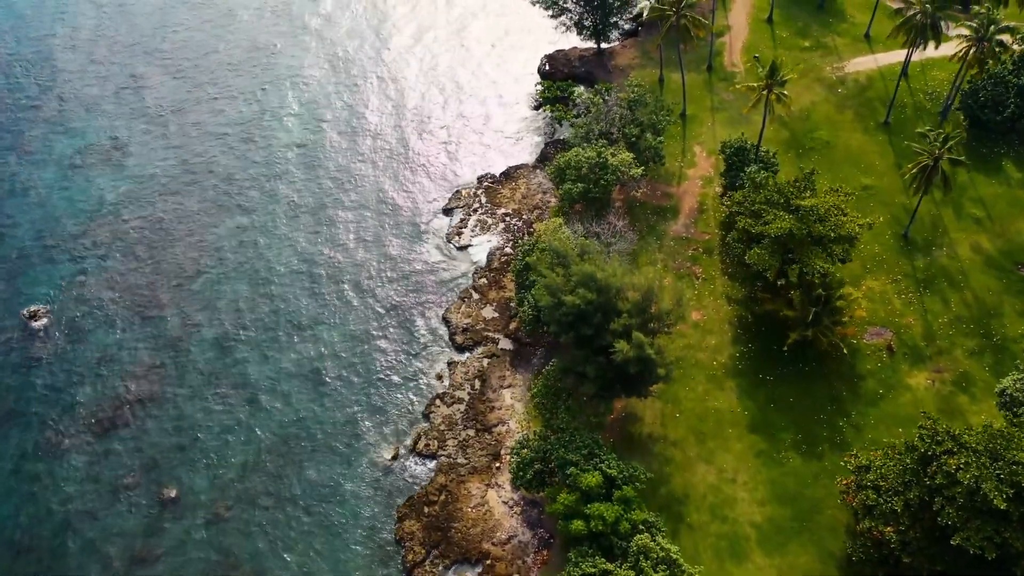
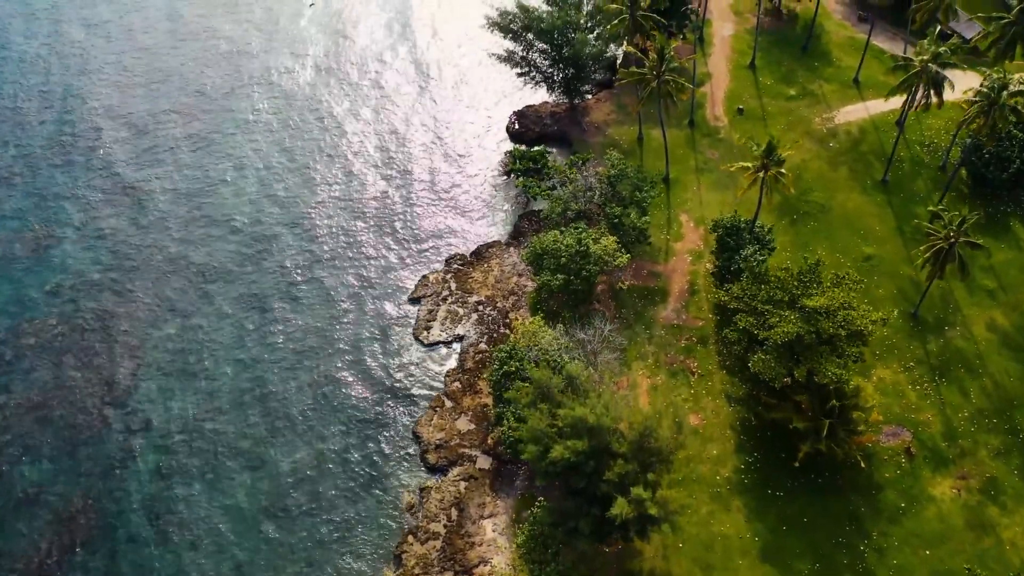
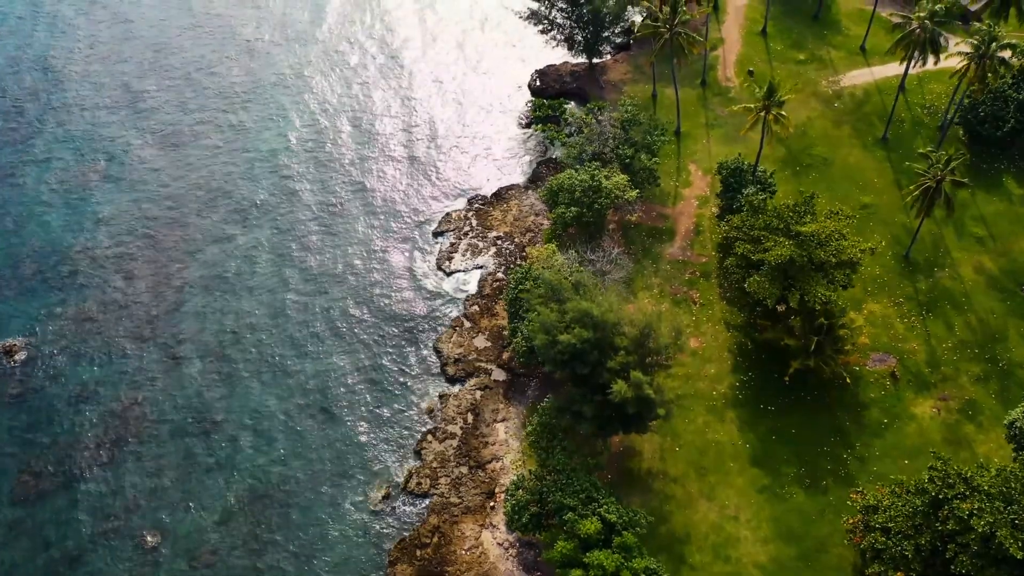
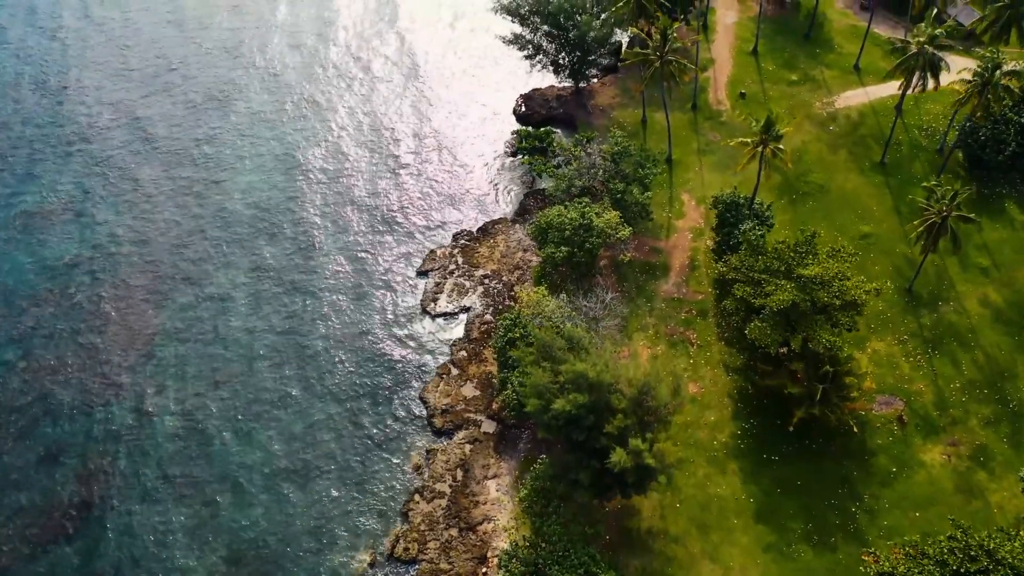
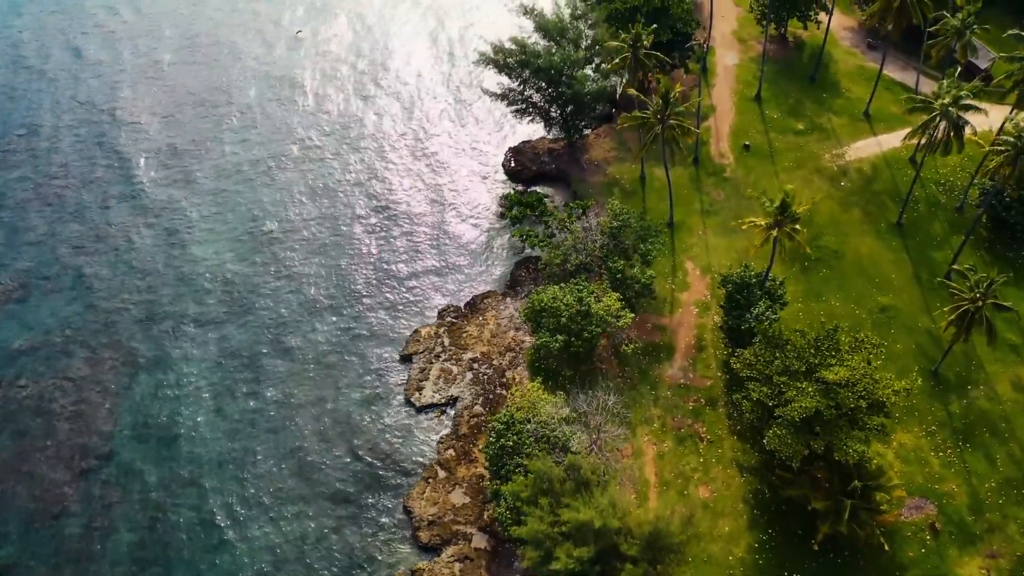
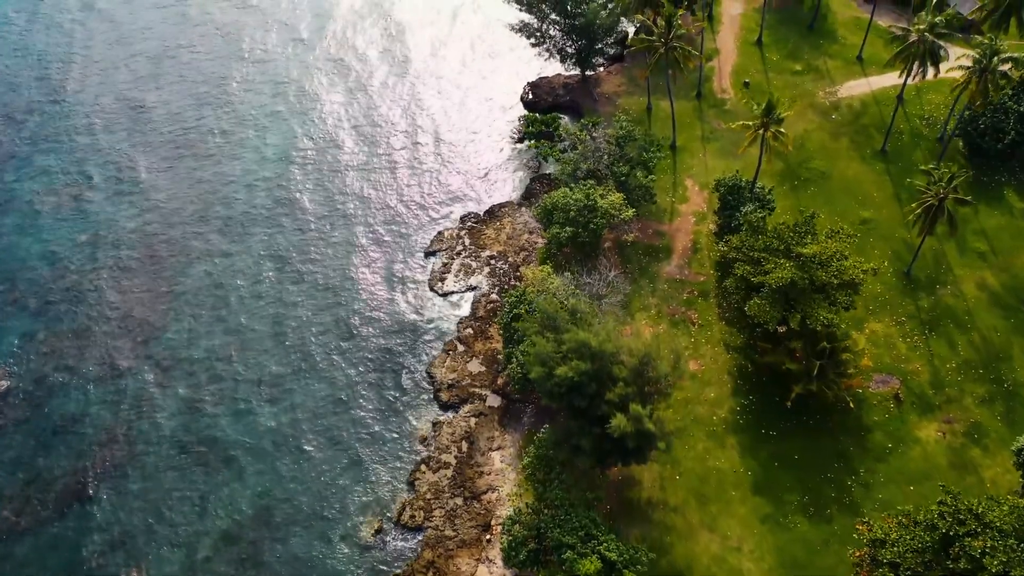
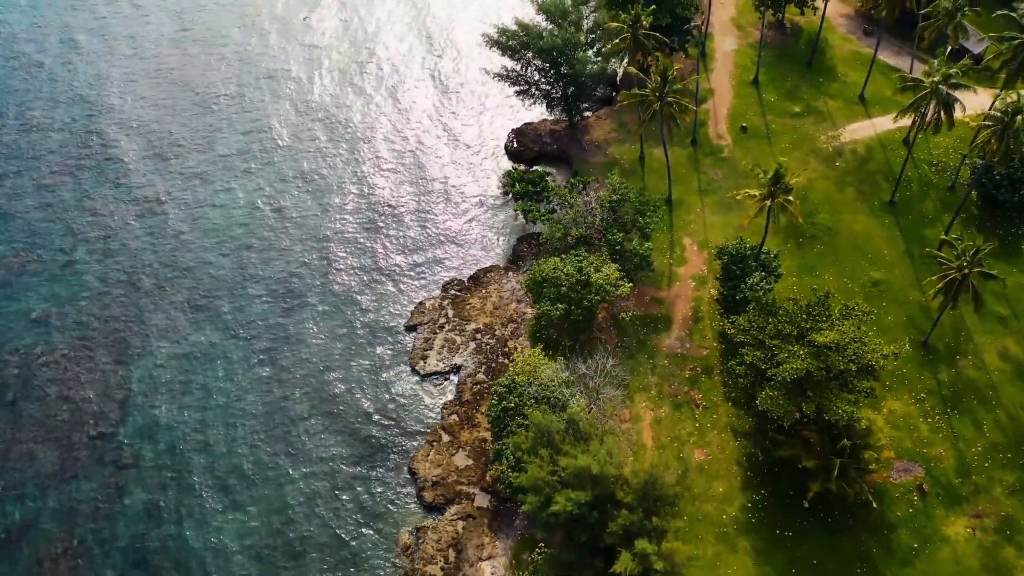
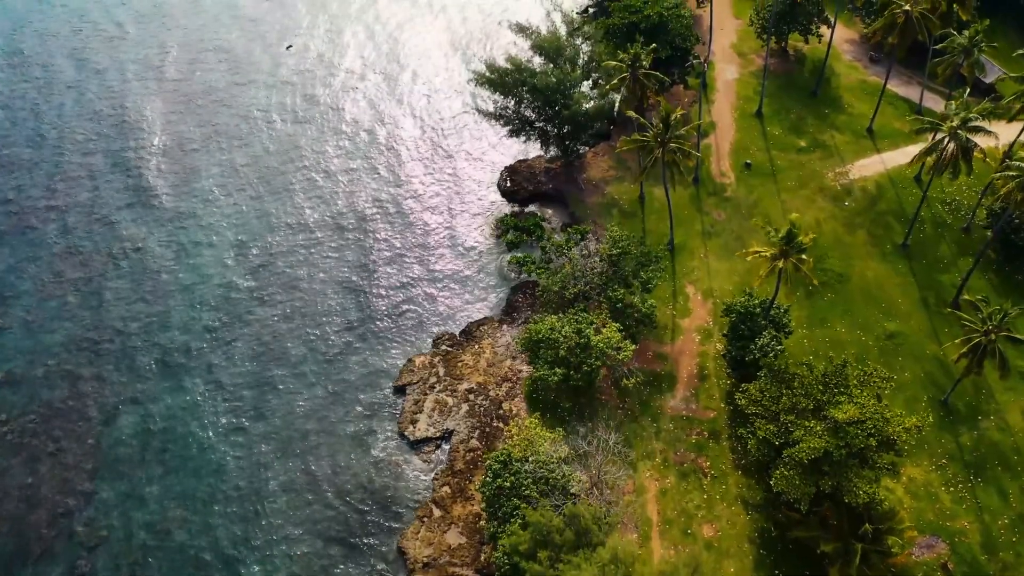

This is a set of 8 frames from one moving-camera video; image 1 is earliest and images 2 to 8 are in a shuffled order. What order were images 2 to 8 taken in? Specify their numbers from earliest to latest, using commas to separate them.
3, 6, 4, 2, 7, 5, 8
